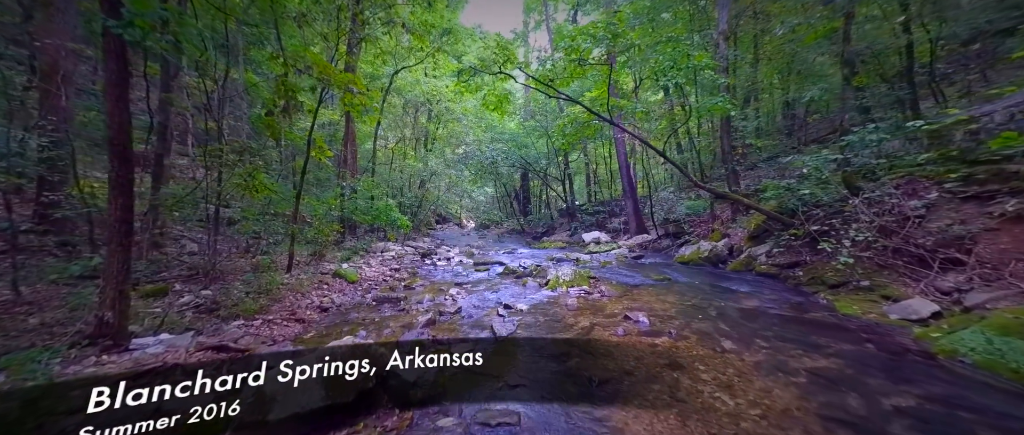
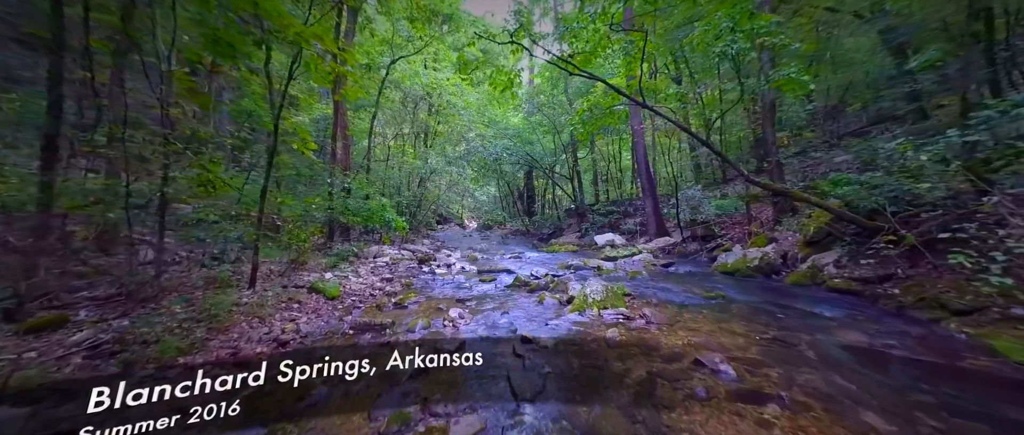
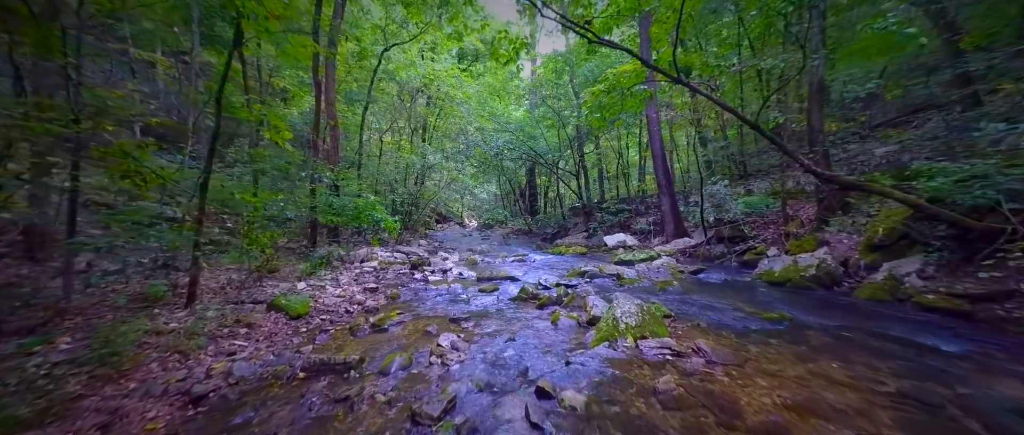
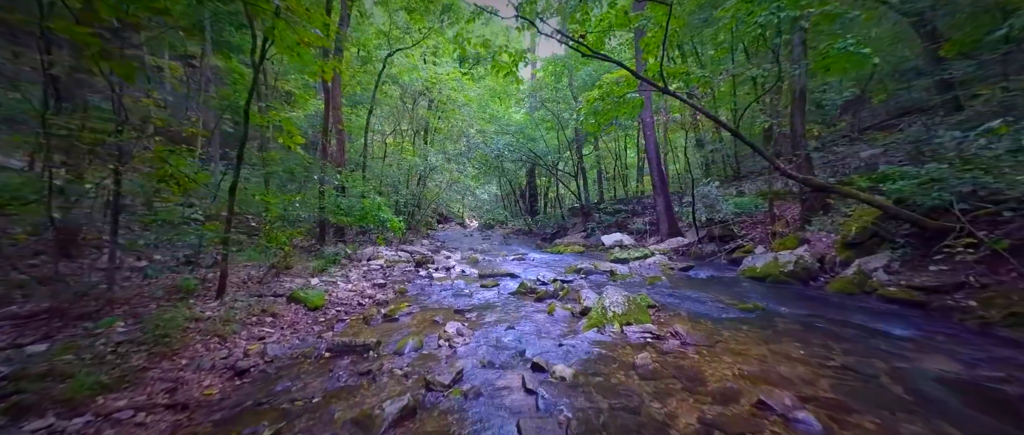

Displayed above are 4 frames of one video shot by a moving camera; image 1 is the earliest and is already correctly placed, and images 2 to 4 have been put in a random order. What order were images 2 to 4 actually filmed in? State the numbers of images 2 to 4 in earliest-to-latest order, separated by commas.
2, 4, 3
